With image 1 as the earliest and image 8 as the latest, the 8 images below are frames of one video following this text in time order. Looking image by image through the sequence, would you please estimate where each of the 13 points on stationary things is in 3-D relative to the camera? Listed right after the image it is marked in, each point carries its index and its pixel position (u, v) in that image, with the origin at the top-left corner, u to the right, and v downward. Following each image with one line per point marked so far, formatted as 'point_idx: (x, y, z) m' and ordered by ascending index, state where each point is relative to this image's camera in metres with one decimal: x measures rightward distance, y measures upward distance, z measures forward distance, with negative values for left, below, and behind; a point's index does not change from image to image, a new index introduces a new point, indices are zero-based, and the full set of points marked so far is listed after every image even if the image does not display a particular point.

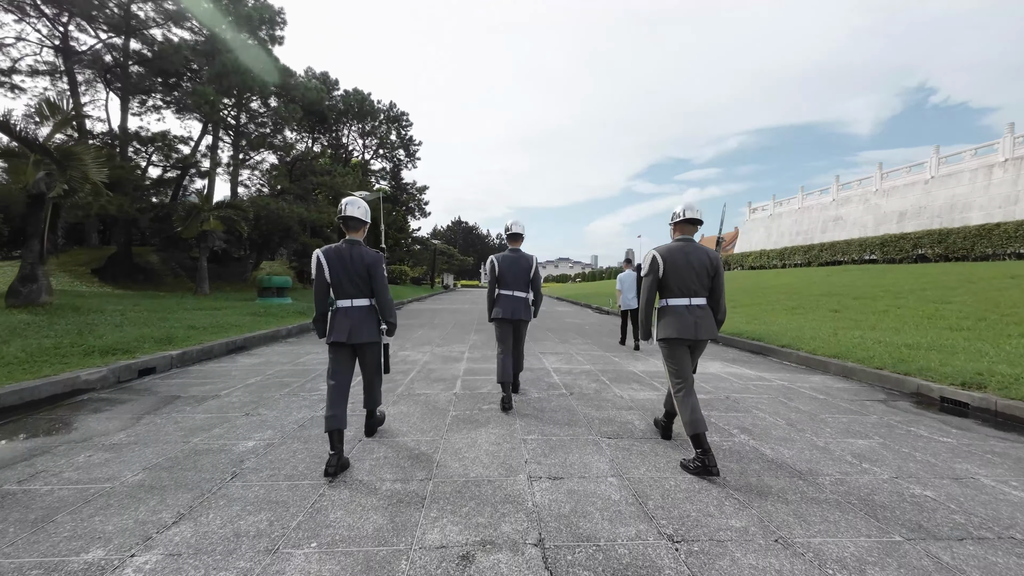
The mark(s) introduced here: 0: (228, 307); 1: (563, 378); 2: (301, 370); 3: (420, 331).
0: (-8.2, -0.6, +11.5) m
1: (+0.7, -1.3, +5.6) m
2: (-3.1, -1.2, +5.9) m
3: (-2.4, -1.1, +10.4) m
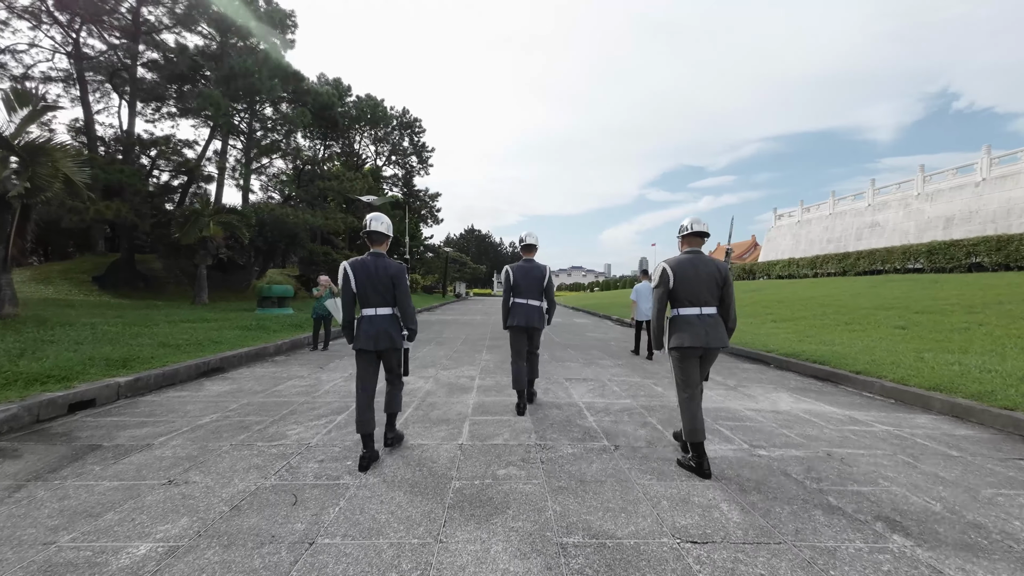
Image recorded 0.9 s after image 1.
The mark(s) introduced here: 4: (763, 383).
0: (-7.8, -0.9, +10.5) m
1: (+1.0, -1.4, +4.3) m
2: (-2.9, -1.4, +4.8) m
3: (-2.0, -1.4, +9.2) m
4: (+4.3, -1.6, +6.8) m
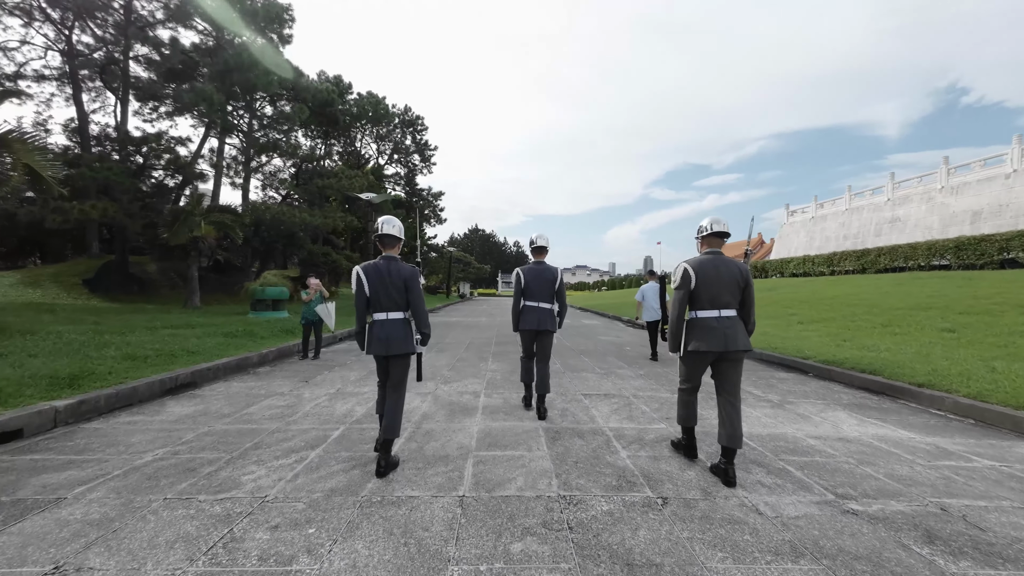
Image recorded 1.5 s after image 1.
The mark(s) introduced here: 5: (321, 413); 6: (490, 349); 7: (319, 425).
0: (-7.6, -0.9, +9.8) m
1: (+1.1, -1.5, +3.5) m
2: (-2.8, -1.4, +4.0) m
3: (-1.8, -1.4, +8.4) m
4: (+4.5, -1.6, +5.9) m
5: (-2.2, -1.5, +4.6) m
6: (-0.5, -1.5, +9.5) m
7: (-2.0, -1.5, +4.2) m
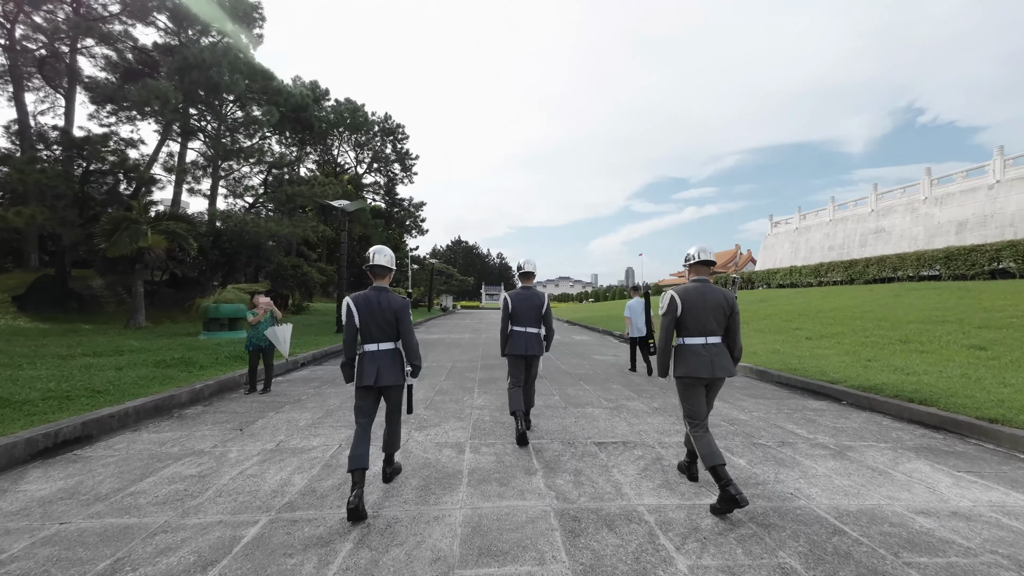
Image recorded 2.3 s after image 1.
0: (-7.9, -1.3, +8.3) m
1: (+1.1, -1.6, +2.3) m
2: (-2.8, -1.6, +2.7) m
3: (-2.0, -1.8, +7.1) m
4: (+4.4, -1.9, +4.9) m
5: (-2.2, -1.7, +3.3) m
6: (-0.8, -1.8, +8.3) m
7: (-2.1, -1.7, +2.9) m
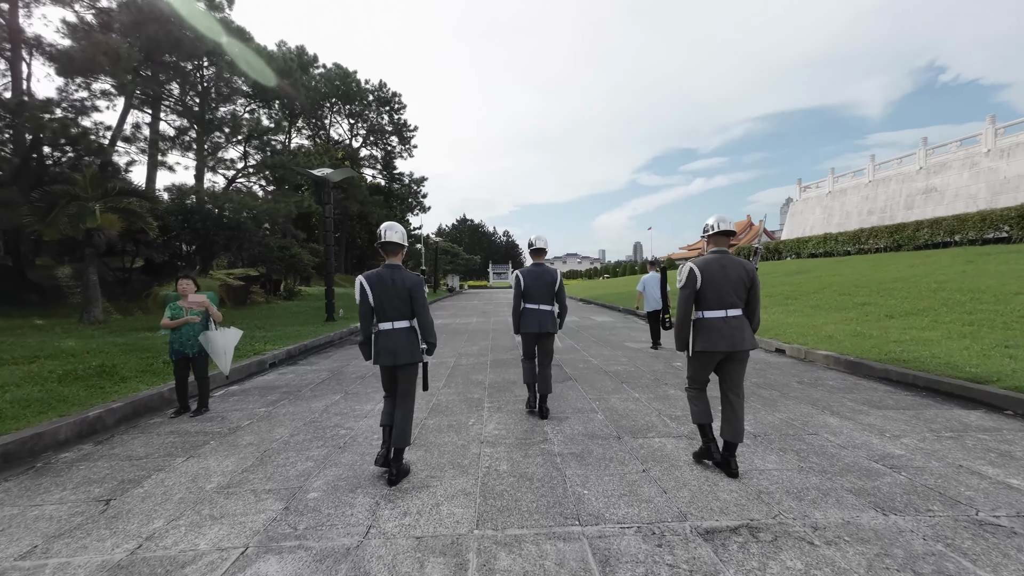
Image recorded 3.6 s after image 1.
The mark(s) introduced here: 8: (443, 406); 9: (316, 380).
0: (-7.5, -1.1, +6.5) m
1: (+1.3, -1.5, +0.4) m
2: (-2.5, -1.6, +0.8) m
3: (-1.7, -1.5, +5.3) m
4: (+4.6, -1.5, +2.9) m
5: (-2.0, -1.6, +1.4) m
6: (-0.4, -1.5, +6.4) m
7: (-1.8, -1.6, +1.0) m
8: (-0.9, -1.5, +5.1) m
9: (-3.3, -1.6, +6.8) m
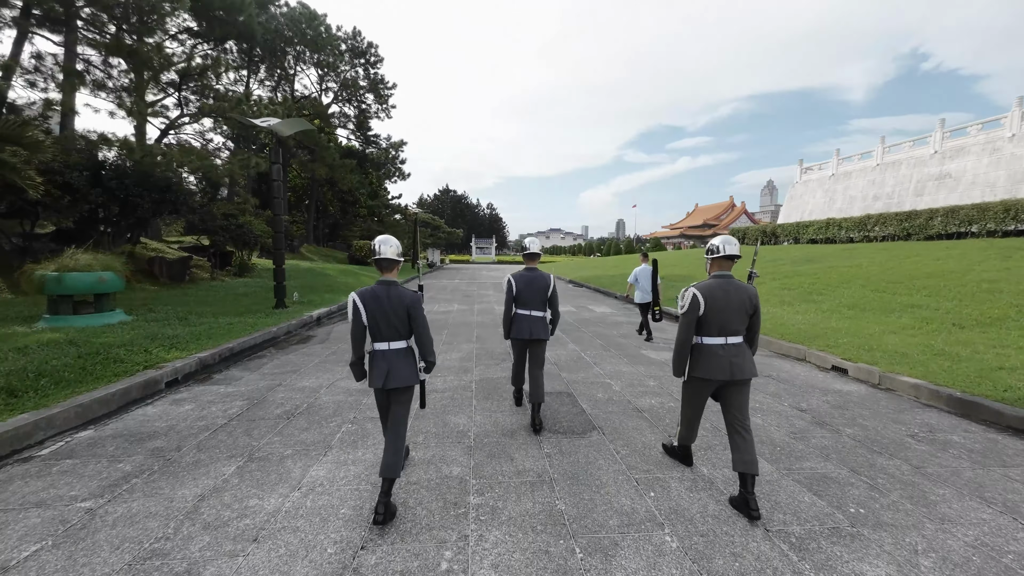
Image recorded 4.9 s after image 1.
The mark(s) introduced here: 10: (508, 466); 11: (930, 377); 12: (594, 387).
0: (-7.6, -1.0, +4.1) m
1: (+1.5, -2.0, -1.5) m
2: (-2.3, -2.0, -1.3) m
3: (-1.7, -1.6, +3.2) m
4: (+4.8, -1.9, +1.2) m
5: (-1.8, -1.9, -0.6) m
6: (-0.5, -1.5, +4.4) m
7: (-1.6, -2.0, -1.0) m
8: (-0.8, -1.6, +3.0) m
9: (-3.4, -1.5, +4.6) m
10: (0.0, -1.6, +3.5) m
11: (+6.2, -1.3, +5.9) m
12: (+1.2, -1.4, +5.7) m
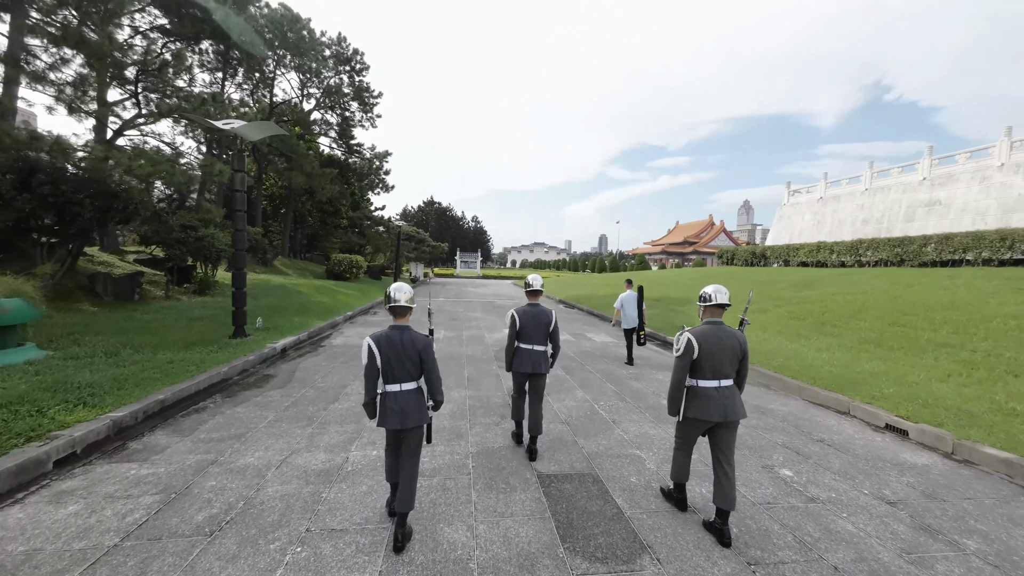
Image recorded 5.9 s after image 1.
0: (-7.4, -1.4, +2.6) m
1: (+1.9, -2.4, -2.7) m
2: (-1.9, -2.3, -2.6) m
3: (-1.5, -2.0, +1.9) m
4: (+5.0, -2.4, +0.1) m
5: (-1.5, -2.3, -2.0) m
6: (-0.3, -2.0, +3.1) m
7: (-1.3, -2.3, -2.4) m
8: (-0.6, -2.1, +1.8) m
9: (-3.3, -2.0, +3.2) m
10: (+0.2, -2.1, +2.3) m
11: (+6.3, -2.0, +4.9) m
12: (+1.3, -2.0, +4.5) m
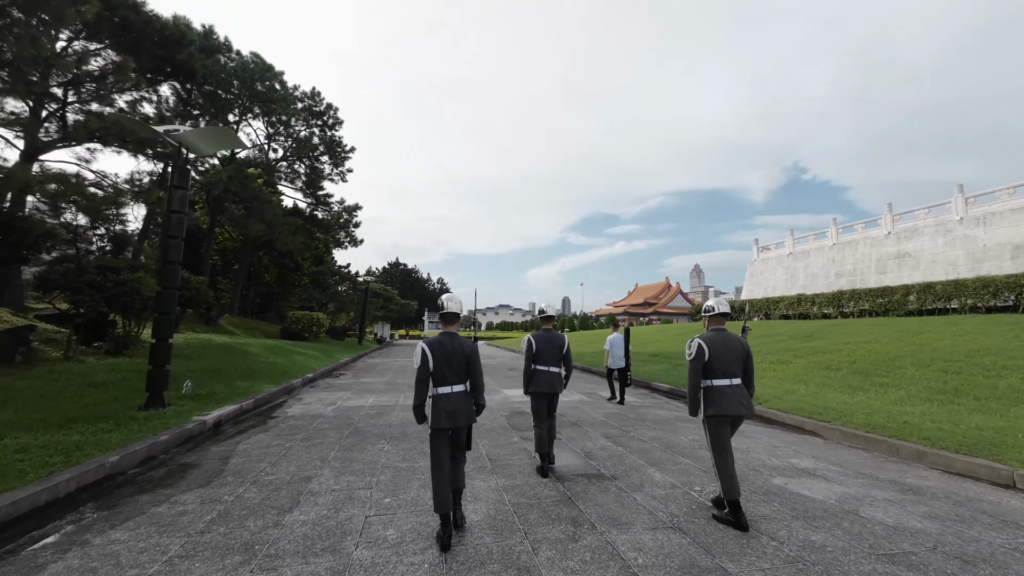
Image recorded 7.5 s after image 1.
0: (-6.4, -1.2, -0.2) m
1: (+3.4, -1.3, -4.6) m
2: (-0.4, -1.2, -4.9) m
3: (-0.4, -1.7, -0.4) m
4: (+6.3, -1.8, -1.6) m
5: (0.0, -1.3, -4.2) m
6: (+0.6, -1.9, +0.9) m
7: (+0.2, -1.3, -4.6) m
8: (+0.4, -1.7, -0.5) m
9: (-2.3, -1.9, +0.8) m
10: (+1.2, -1.8, +0.1) m
11: (+7.1, -2.1, +3.3) m
12: (+2.1, -2.0, +2.5) m
